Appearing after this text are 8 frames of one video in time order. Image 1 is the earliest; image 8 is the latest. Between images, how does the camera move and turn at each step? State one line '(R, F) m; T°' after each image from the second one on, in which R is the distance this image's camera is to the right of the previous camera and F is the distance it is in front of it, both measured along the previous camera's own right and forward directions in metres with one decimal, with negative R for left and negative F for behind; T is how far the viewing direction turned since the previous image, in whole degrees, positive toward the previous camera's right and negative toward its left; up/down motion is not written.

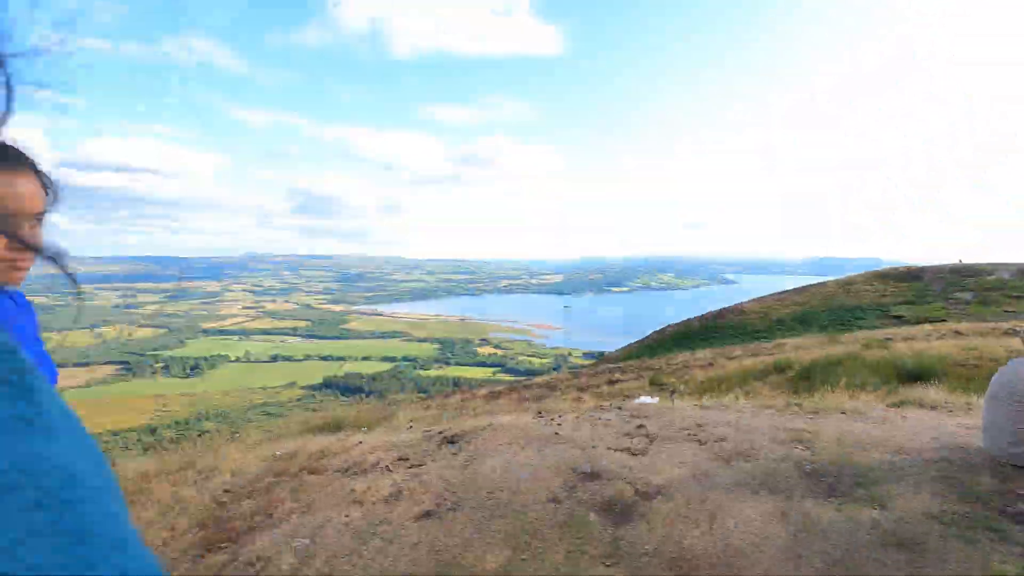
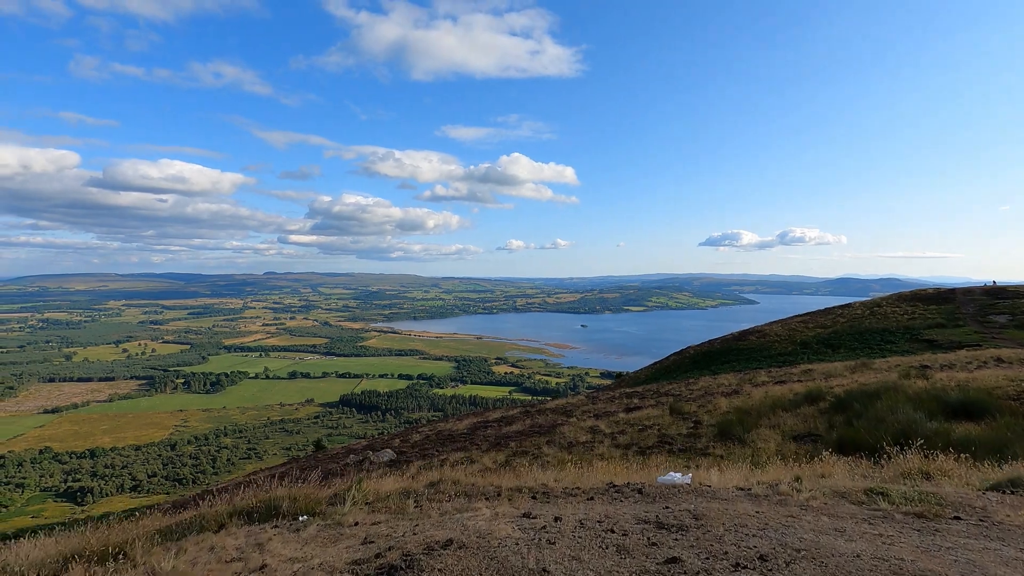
(+0.1, +0.7) m; -2°
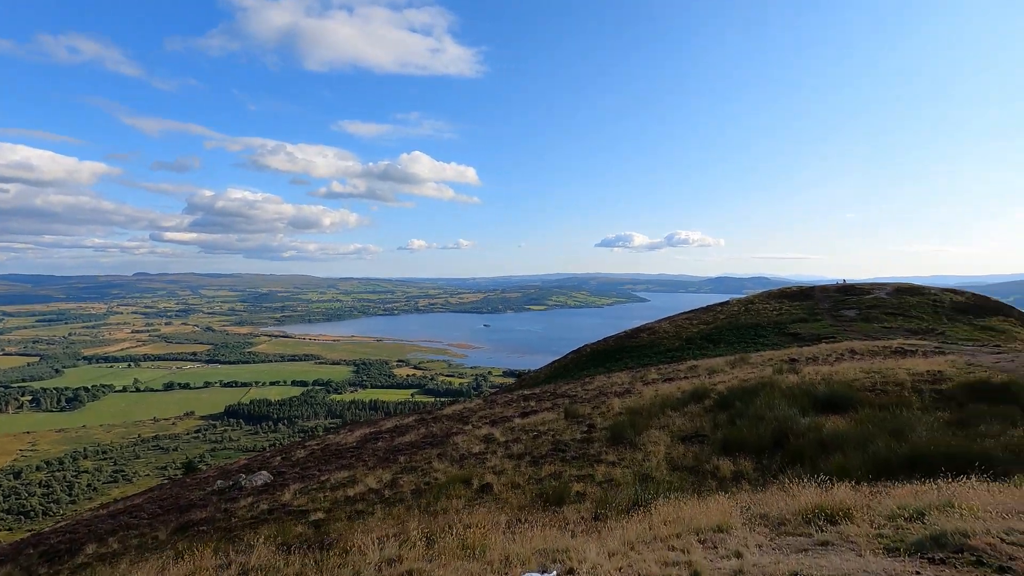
(+0.4, +0.8) m; +10°
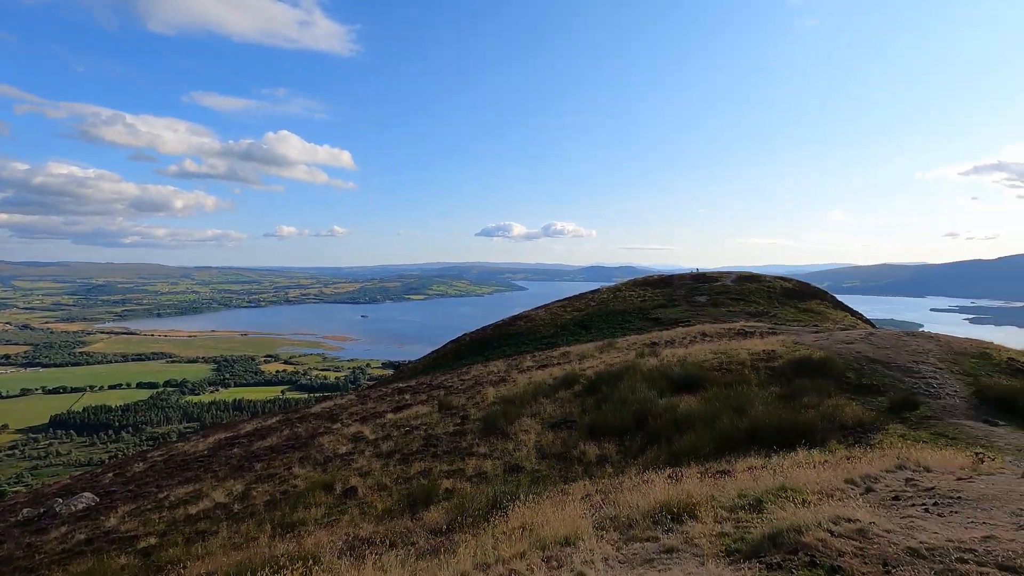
(+0.3, +0.4) m; +13°
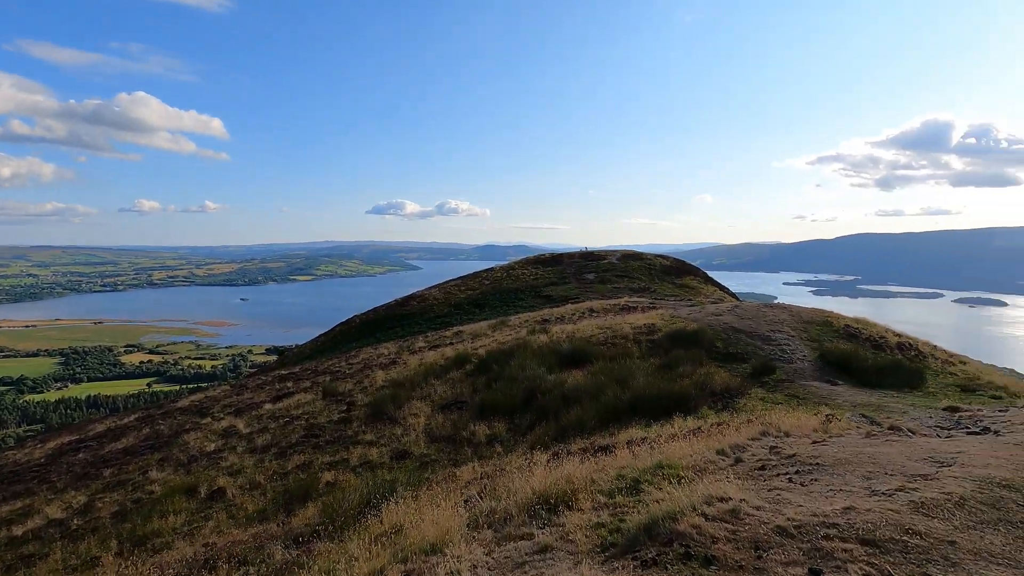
(+0.2, +0.3) m; +11°
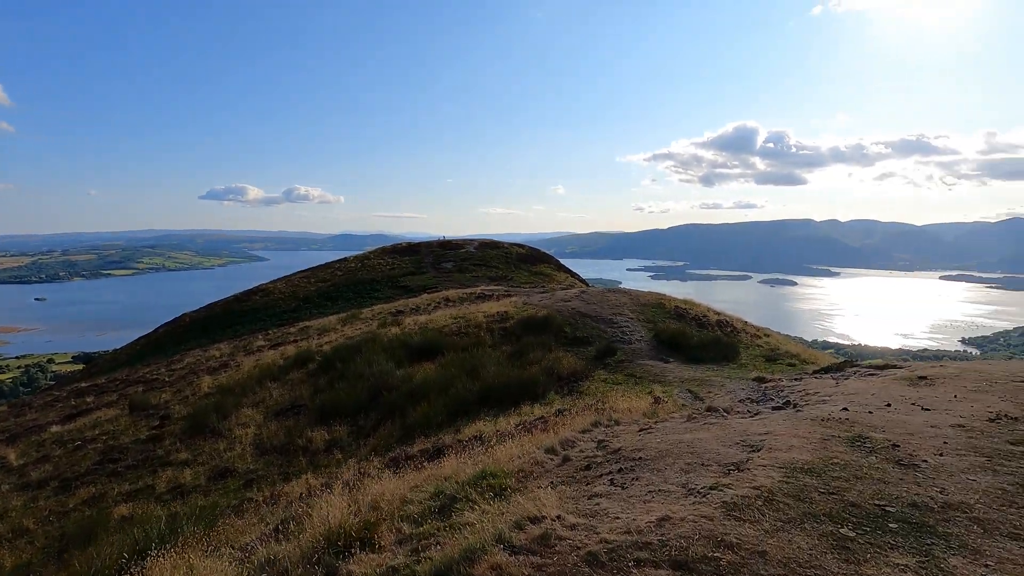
(+0.3, +0.4) m; +15°
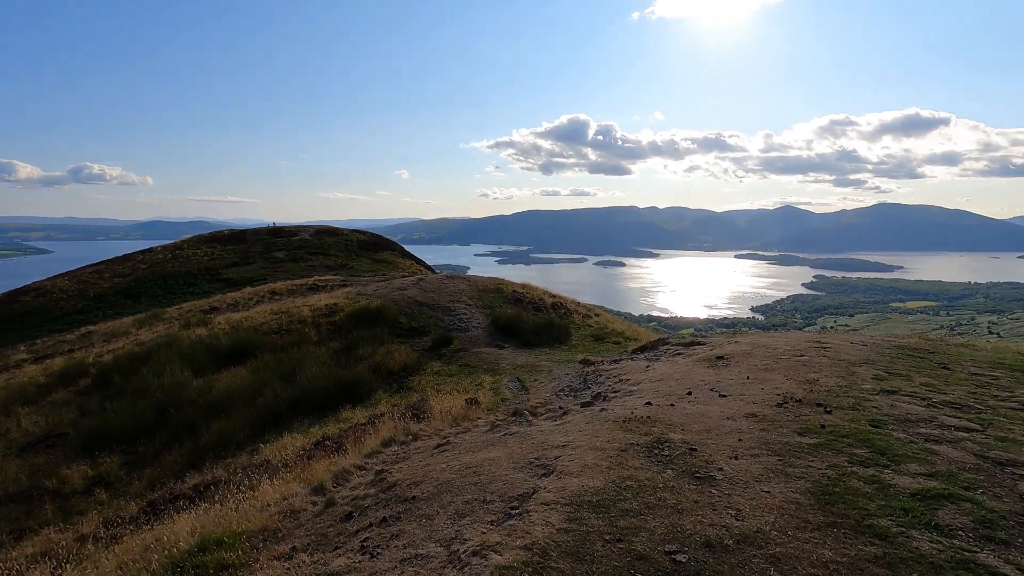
(+0.5, +0.5) m; +16°
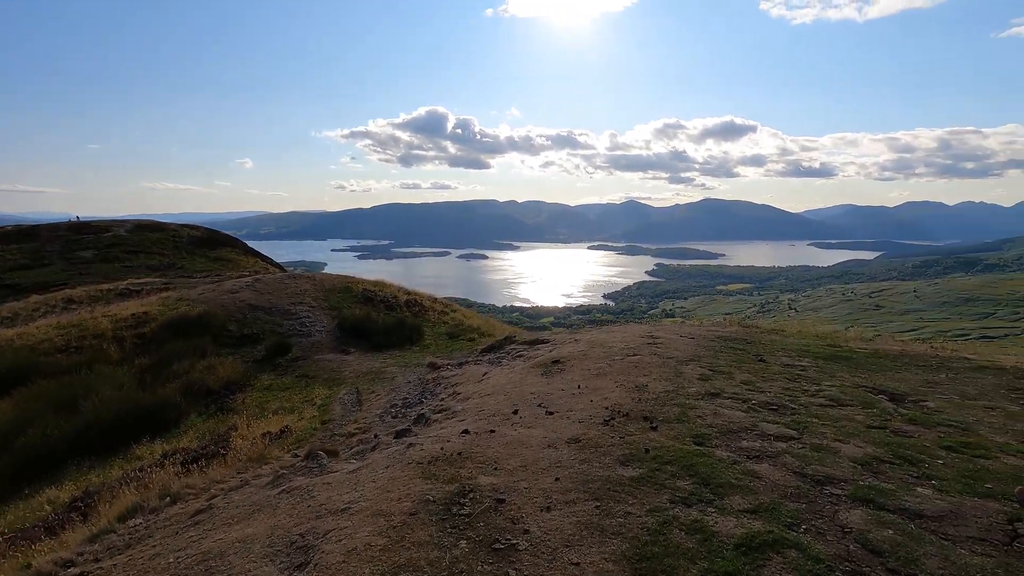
(+0.3, +0.5) m; +14°
